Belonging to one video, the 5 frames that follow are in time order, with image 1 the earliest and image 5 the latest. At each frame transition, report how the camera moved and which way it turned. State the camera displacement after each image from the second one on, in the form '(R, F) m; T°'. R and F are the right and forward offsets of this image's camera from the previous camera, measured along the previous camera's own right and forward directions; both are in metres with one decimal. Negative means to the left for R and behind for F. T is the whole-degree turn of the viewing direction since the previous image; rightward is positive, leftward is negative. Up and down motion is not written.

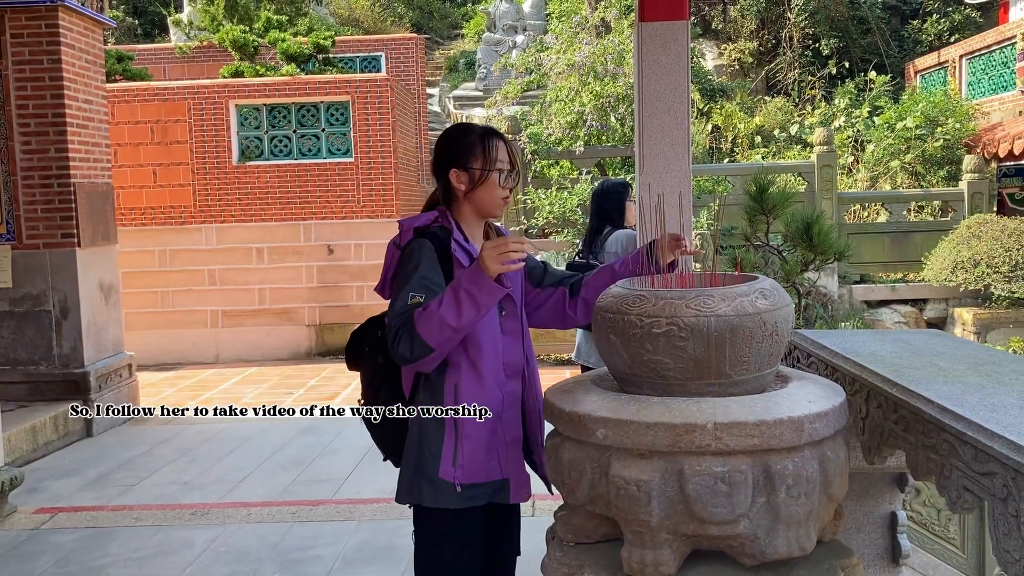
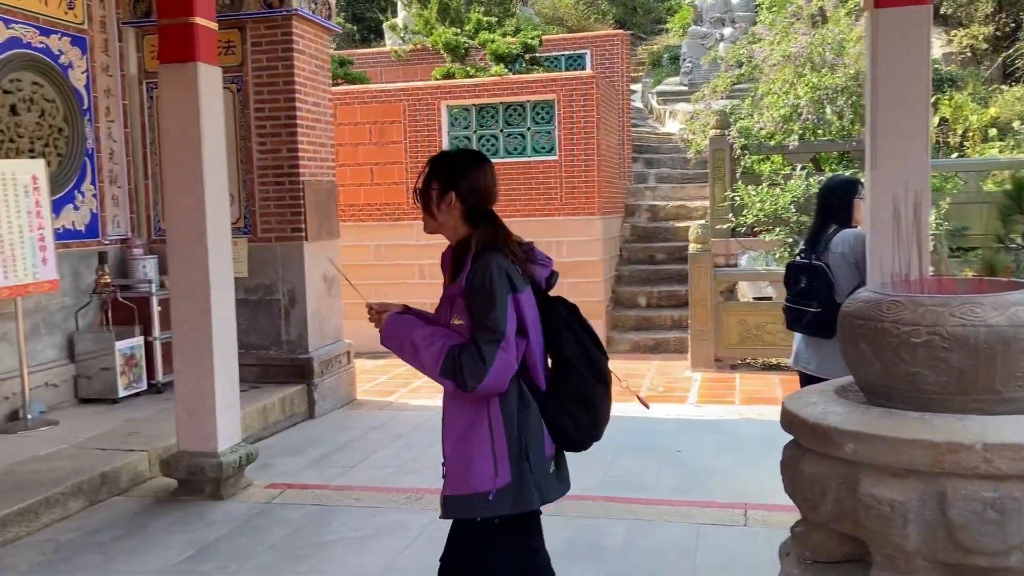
(-0.1, 0.0) m; -12°
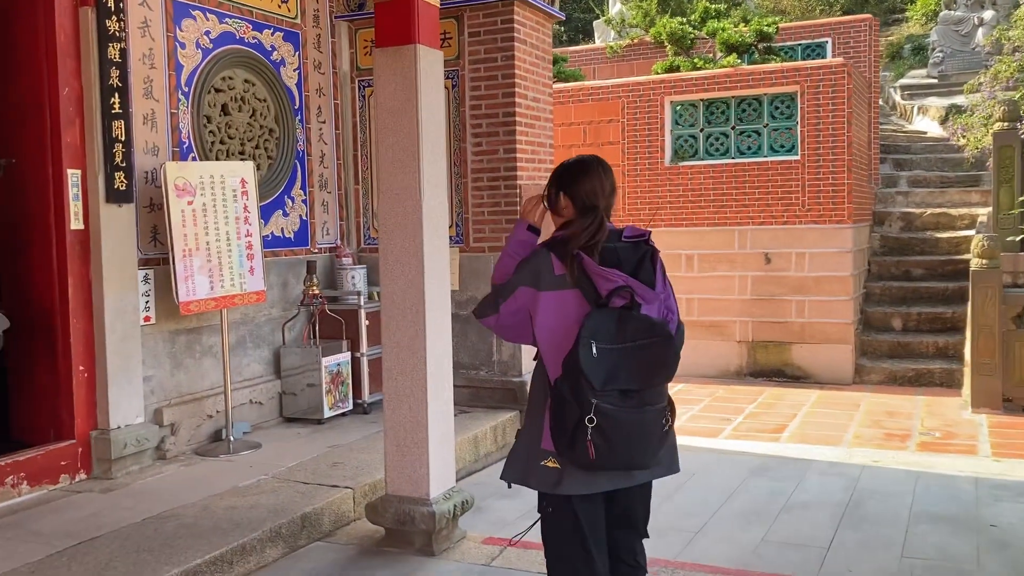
(-0.3, +0.8) m; -12°
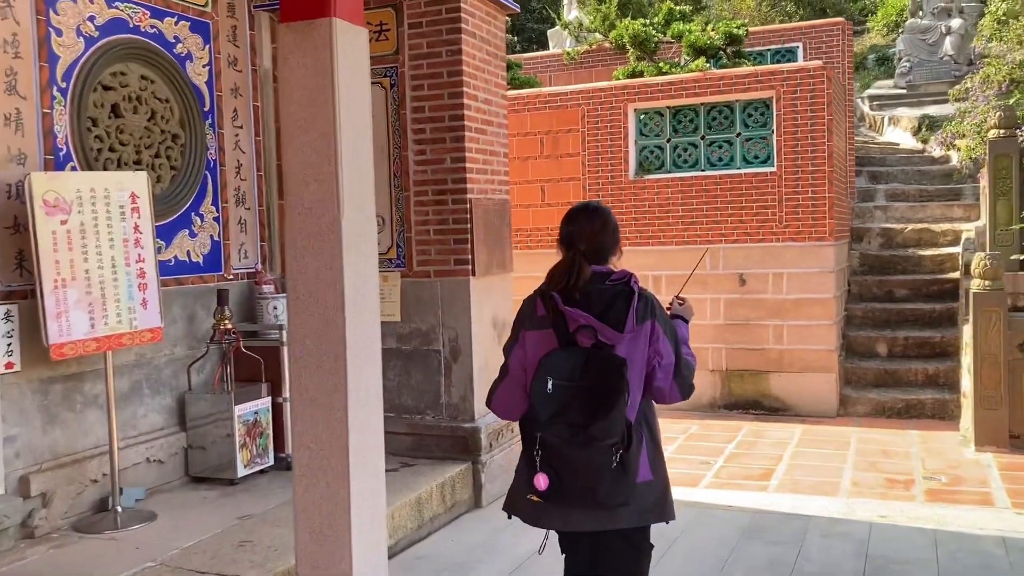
(0.0, +0.8) m; +3°
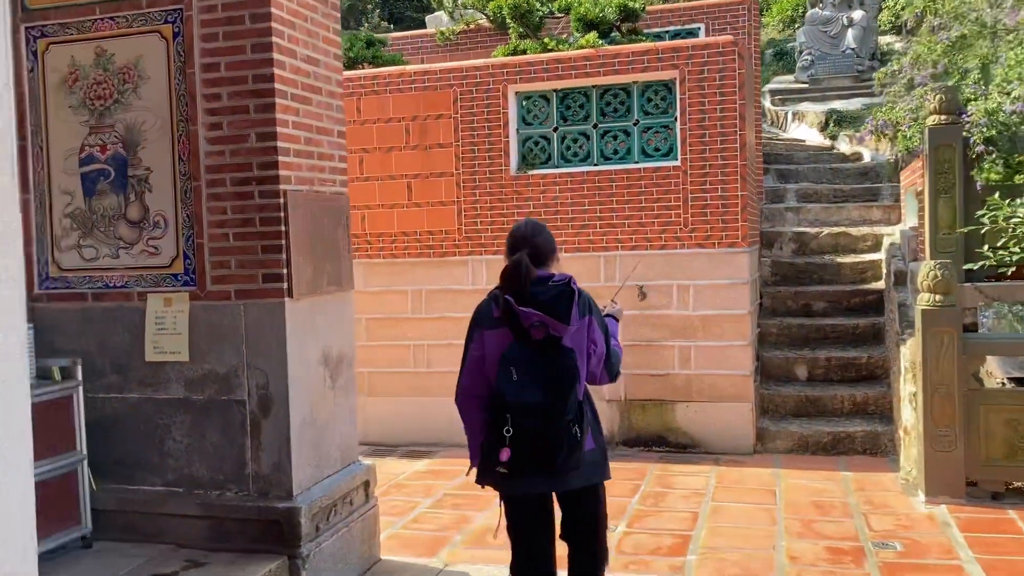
(+0.2, +1.3) m; +7°
